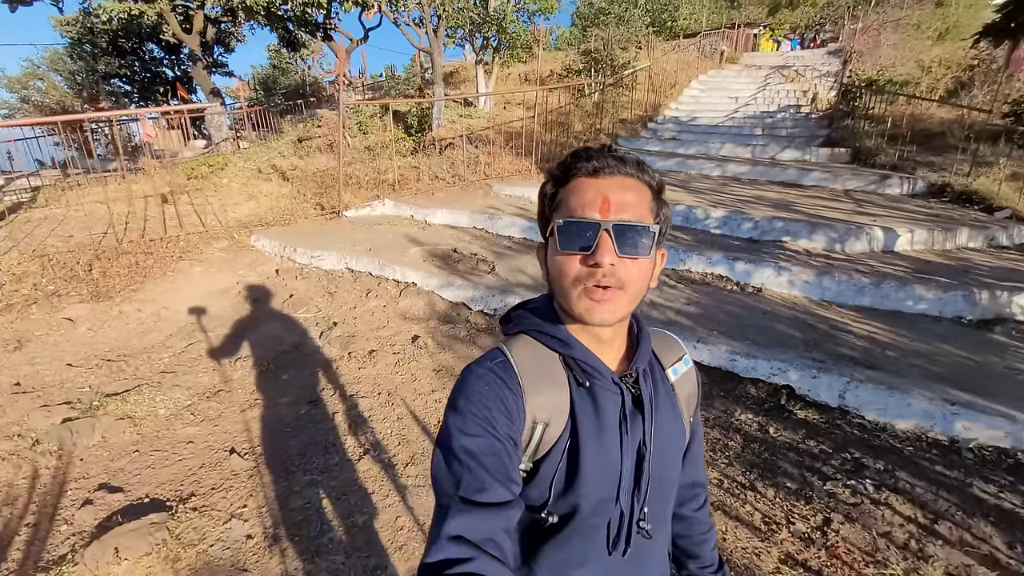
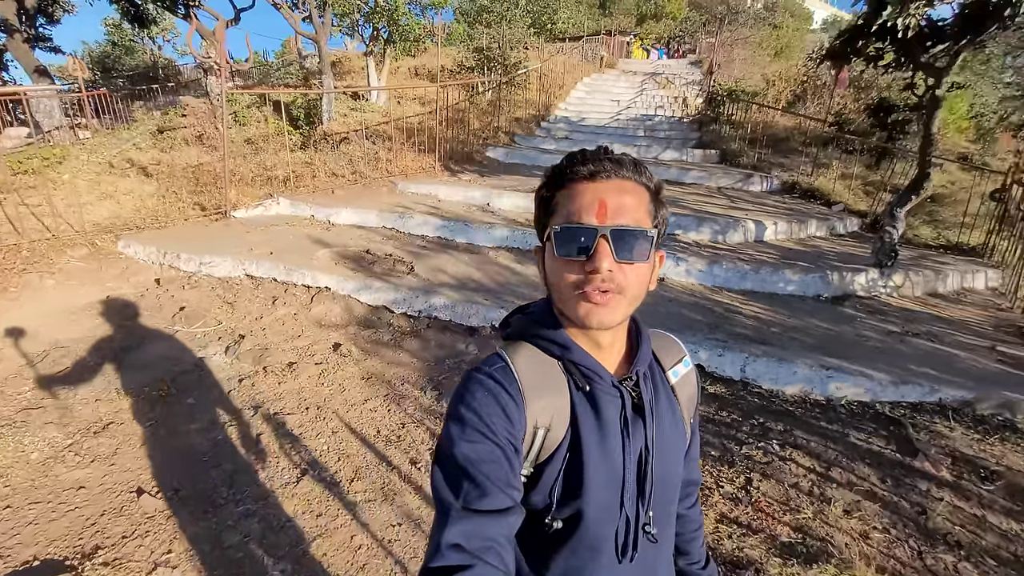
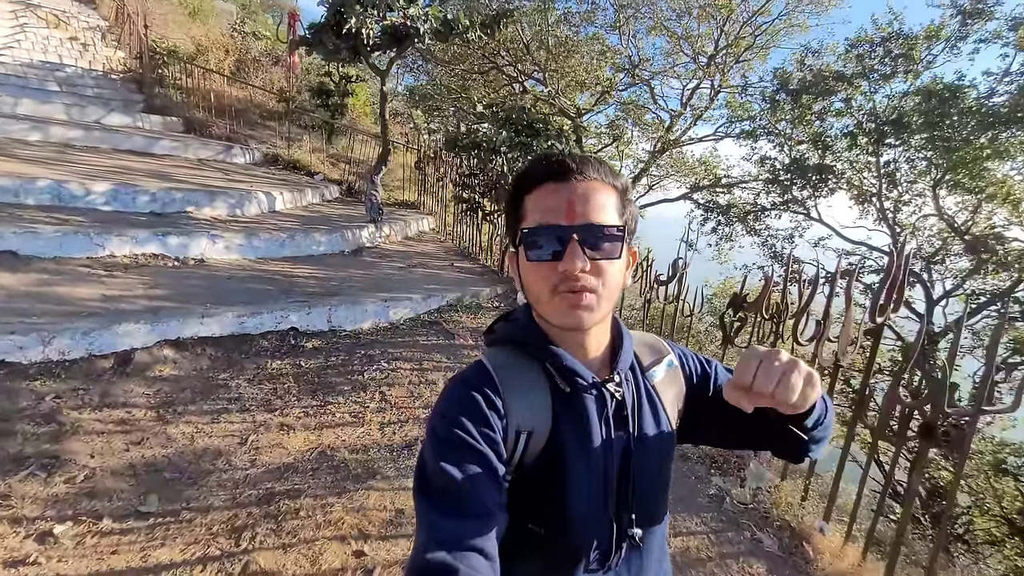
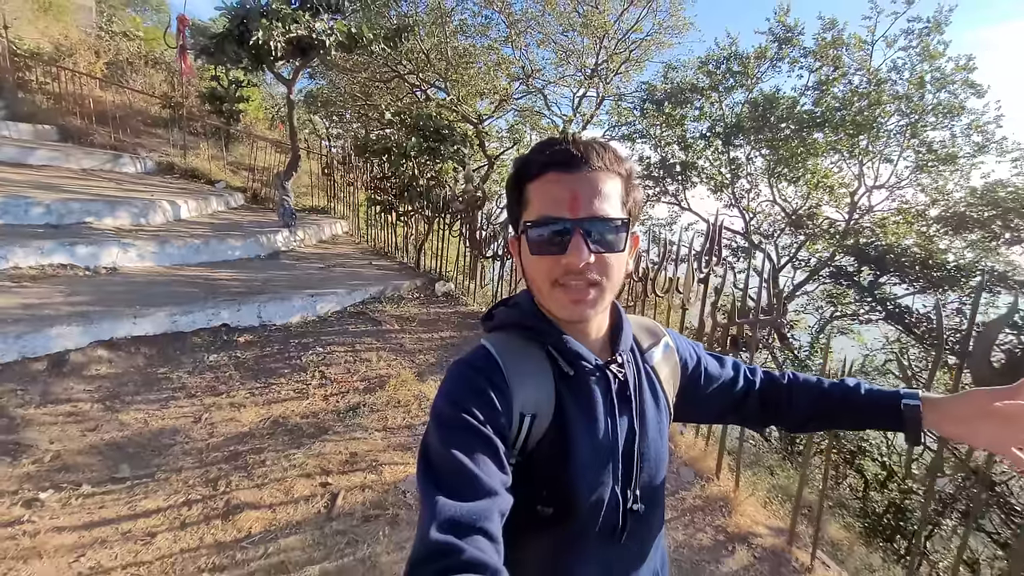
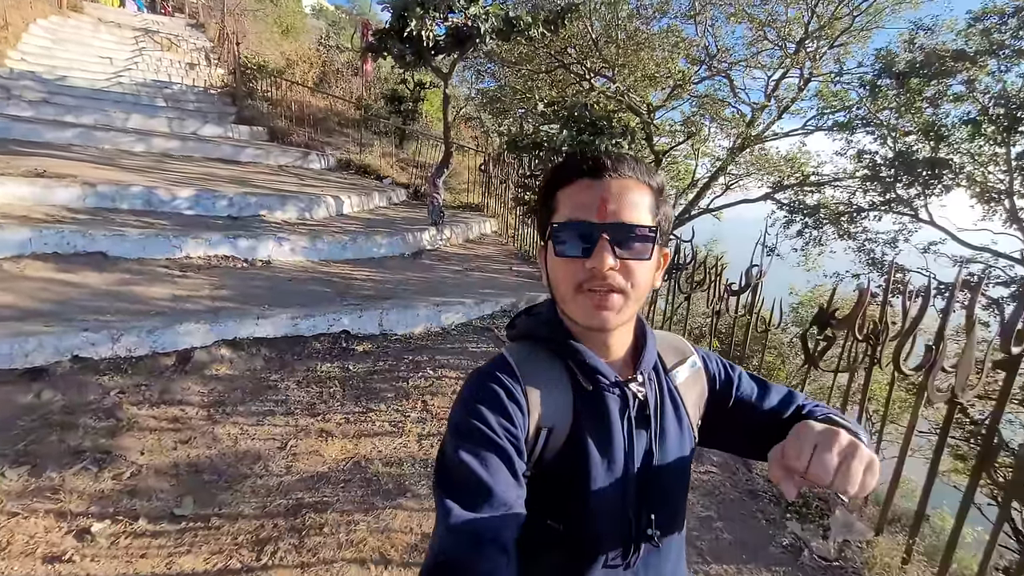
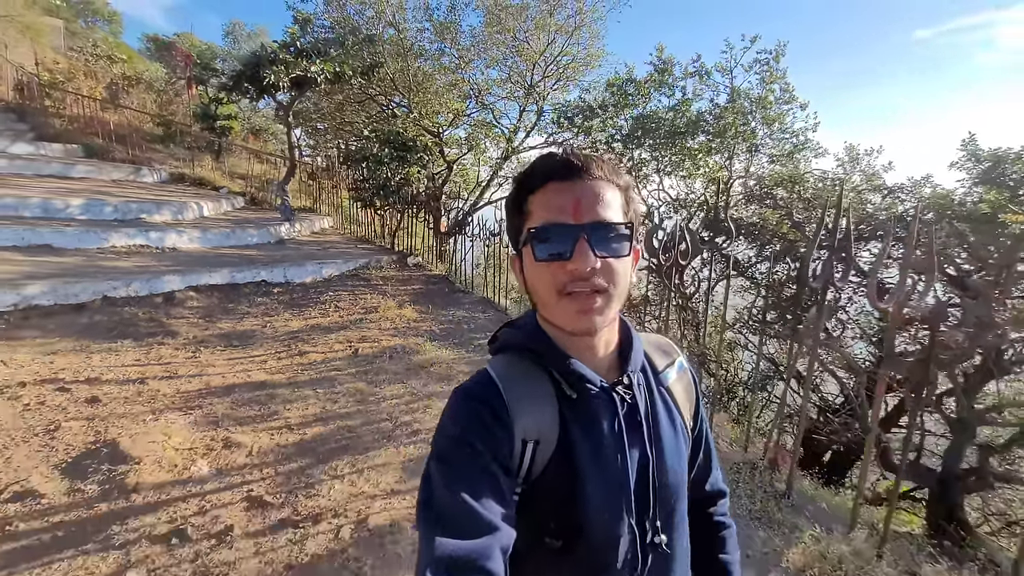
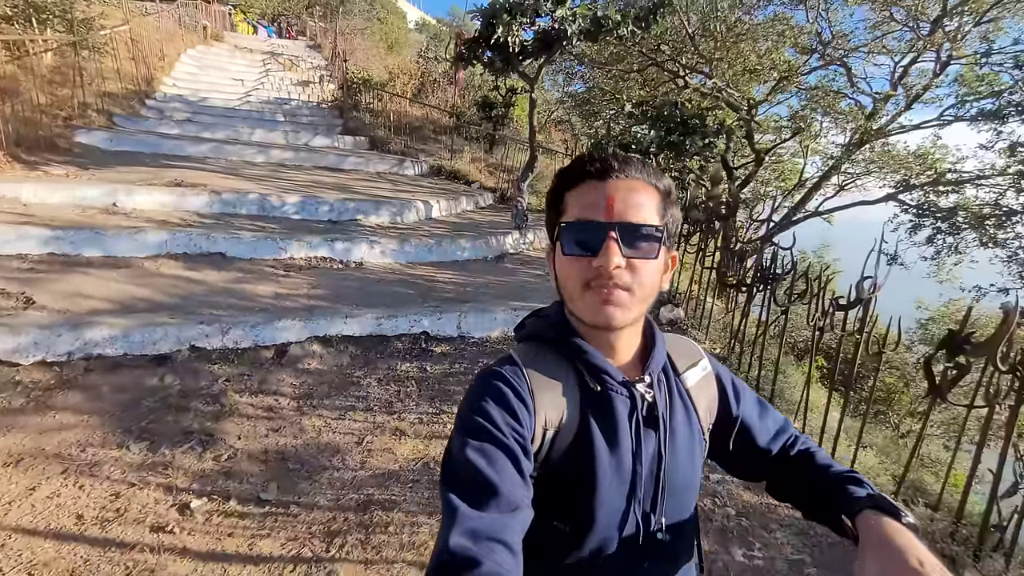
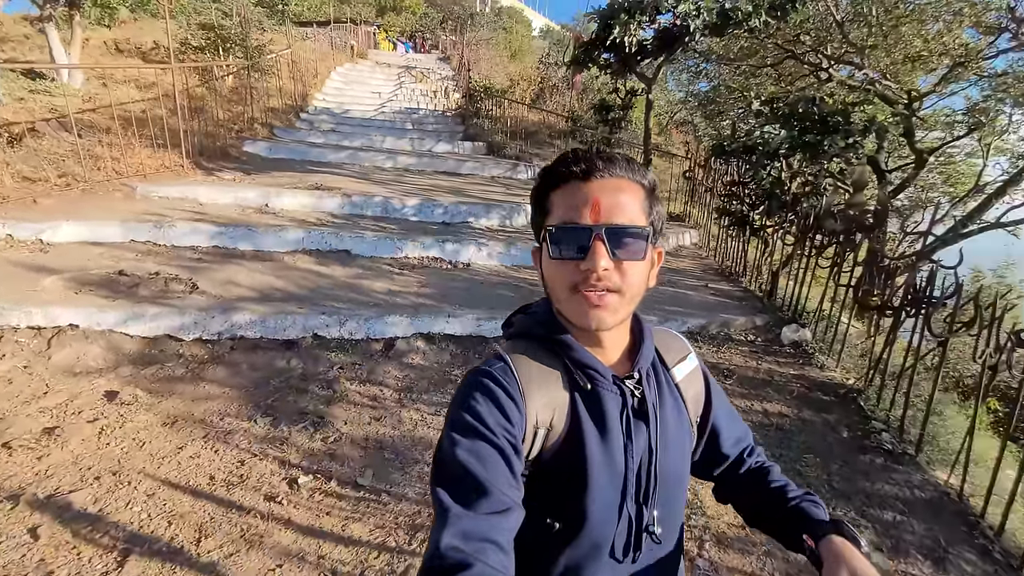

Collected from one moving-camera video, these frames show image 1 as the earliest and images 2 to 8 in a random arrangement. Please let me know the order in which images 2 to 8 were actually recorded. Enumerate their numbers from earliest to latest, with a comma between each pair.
2, 8, 7, 5, 3, 4, 6
